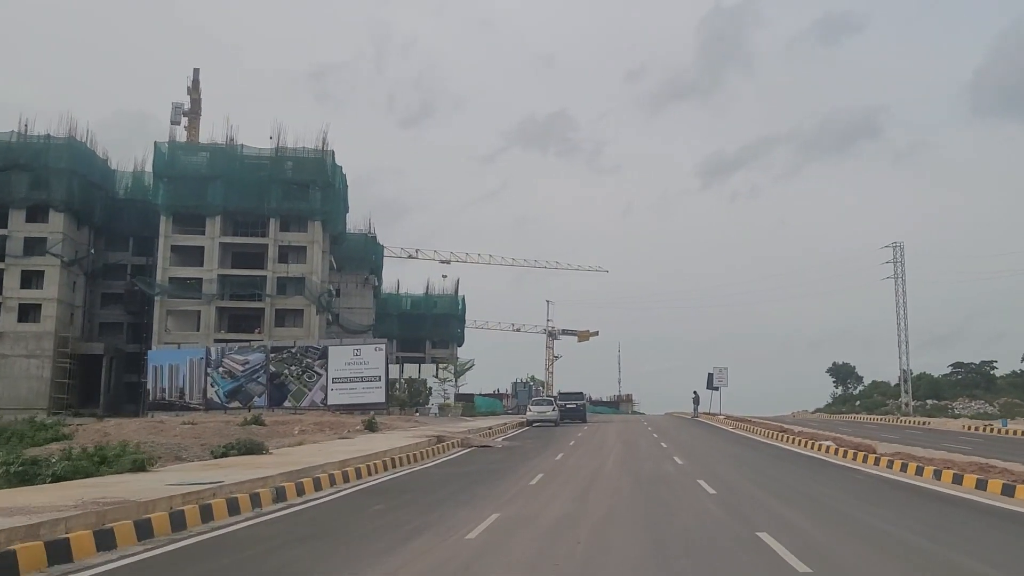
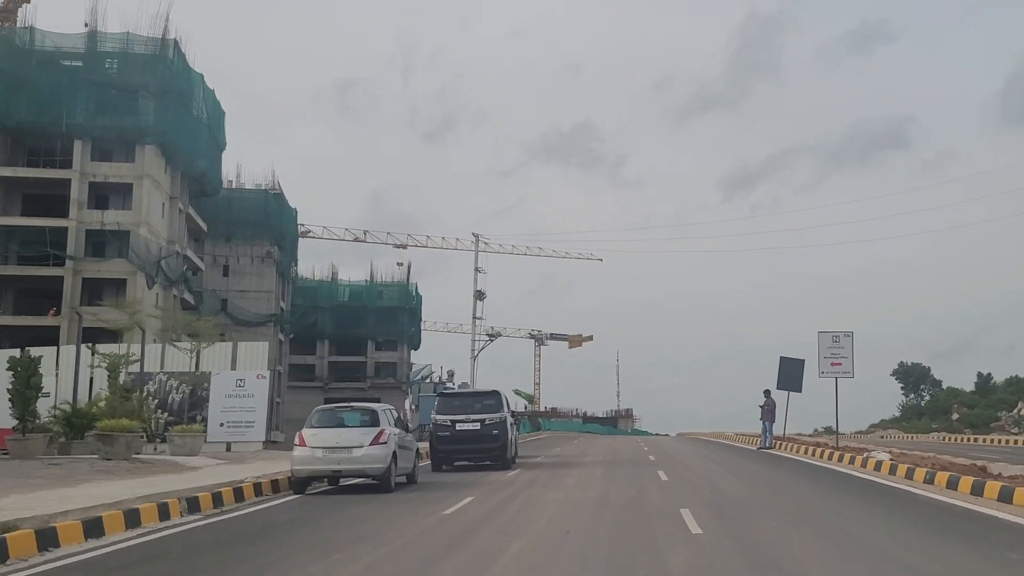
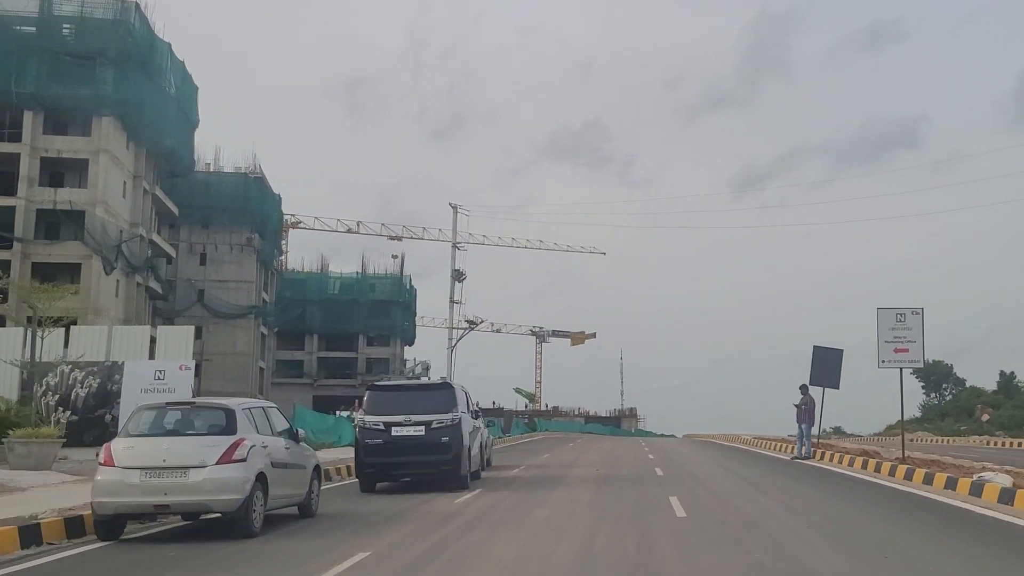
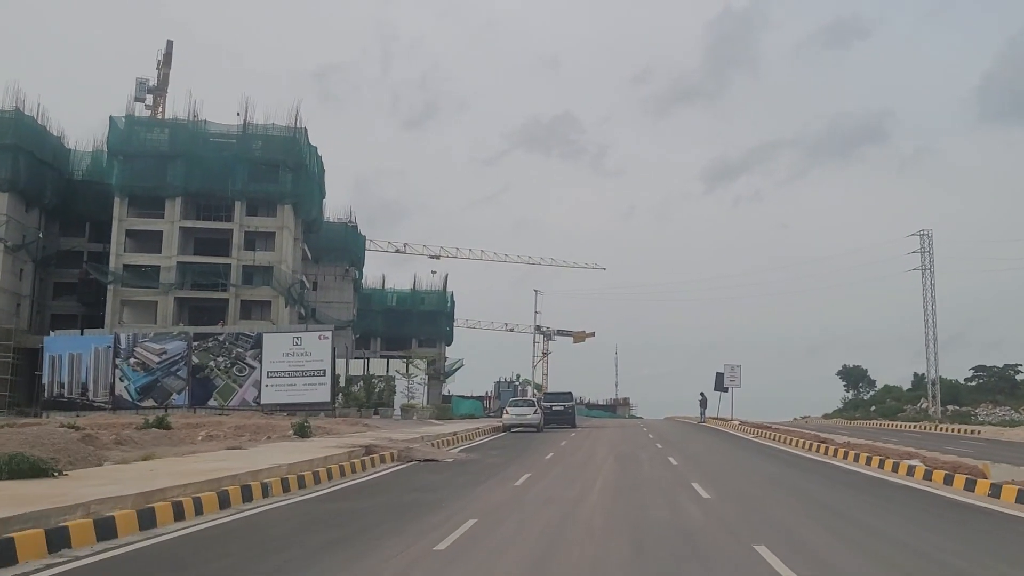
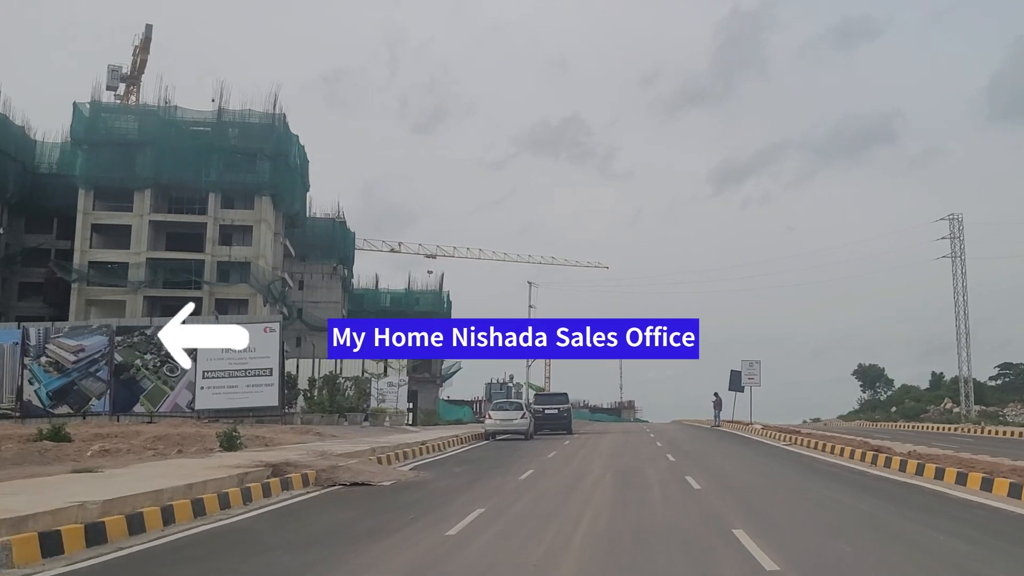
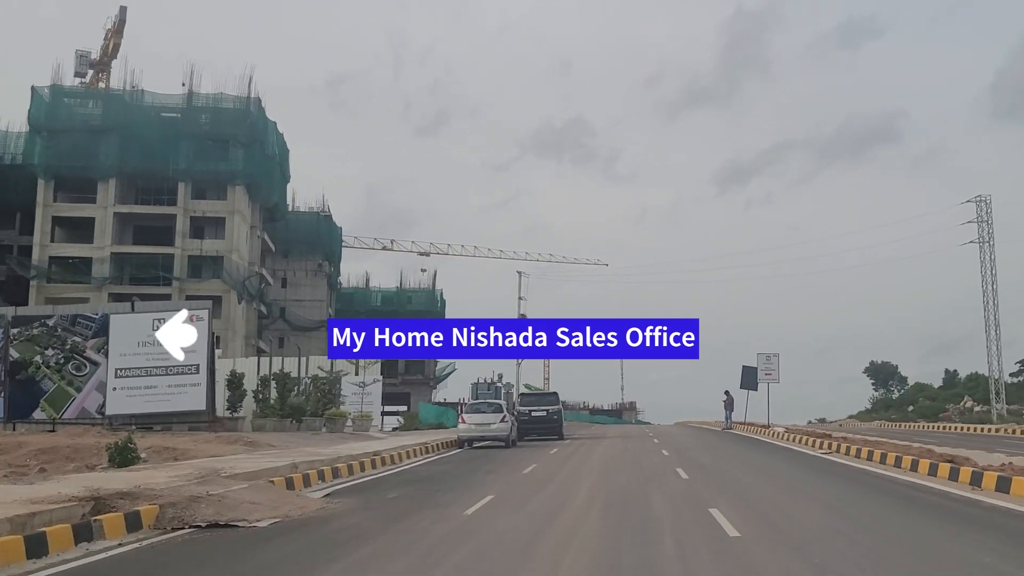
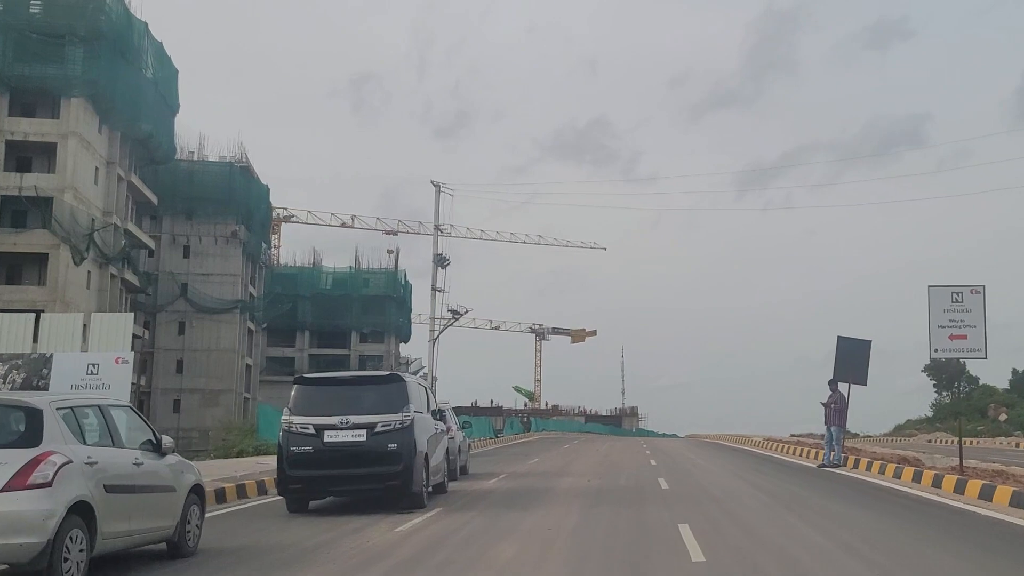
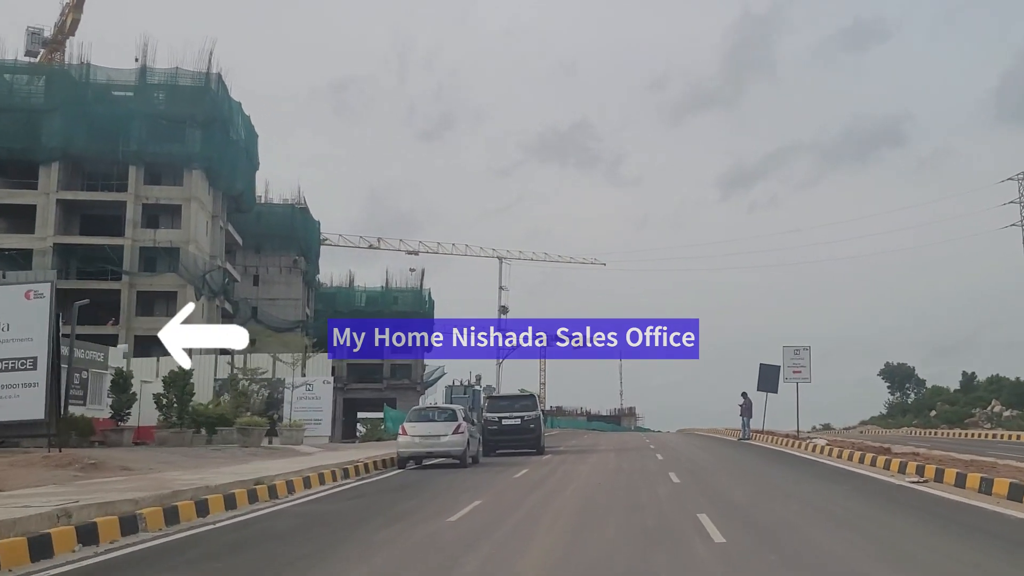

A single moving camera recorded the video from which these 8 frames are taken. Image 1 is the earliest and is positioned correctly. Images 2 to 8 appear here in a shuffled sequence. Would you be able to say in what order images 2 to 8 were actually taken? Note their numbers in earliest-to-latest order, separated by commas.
4, 5, 6, 8, 2, 3, 7
